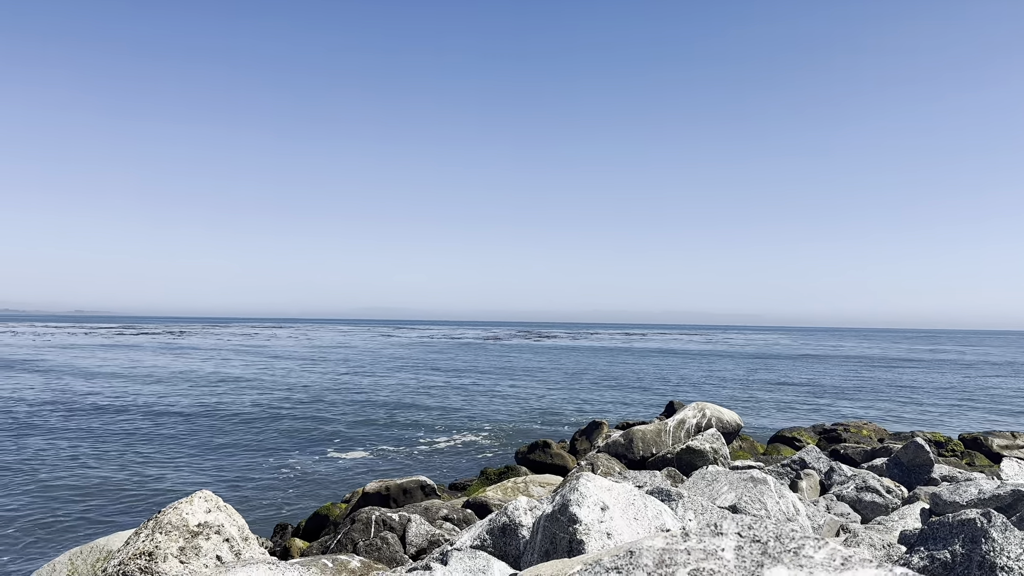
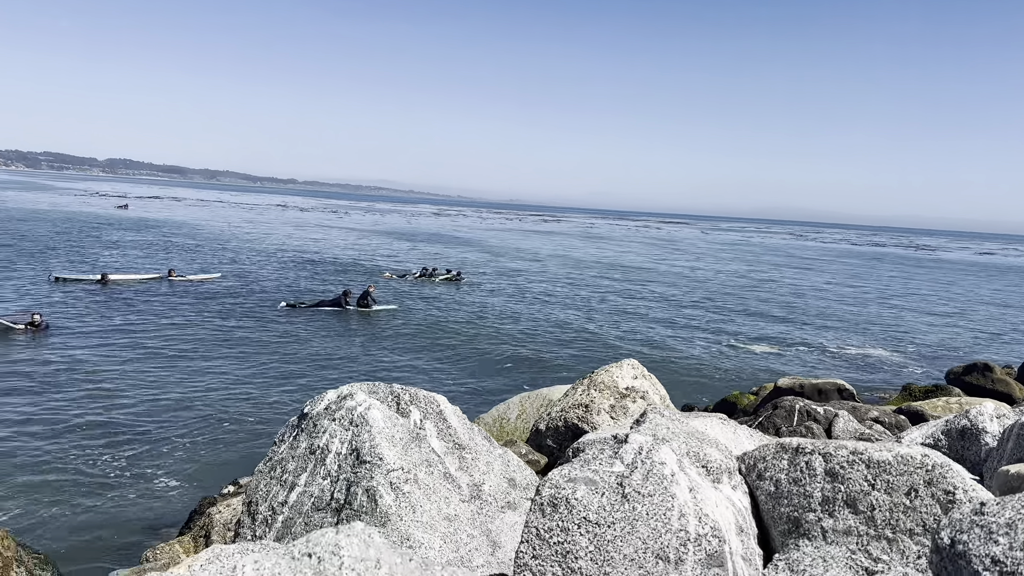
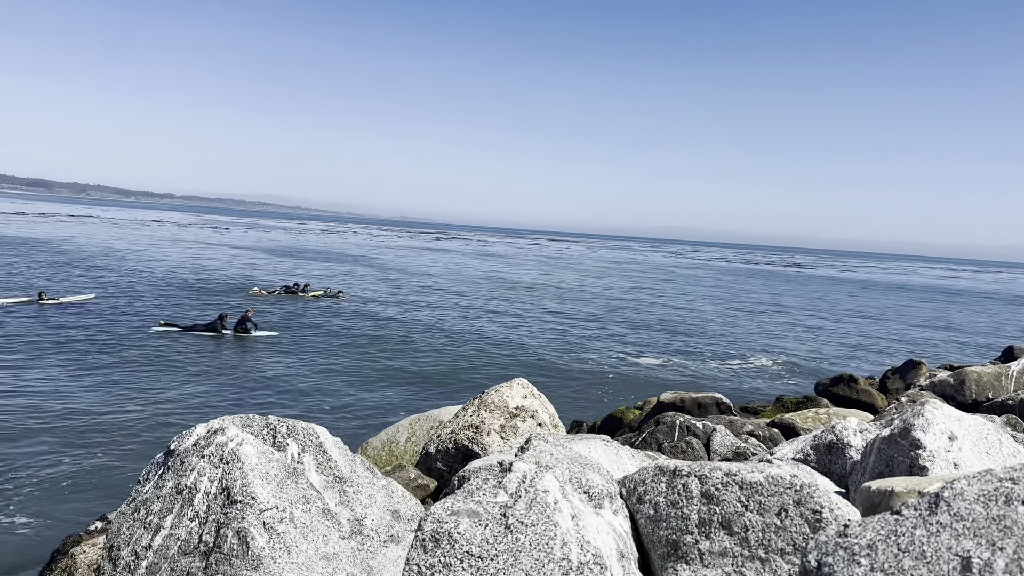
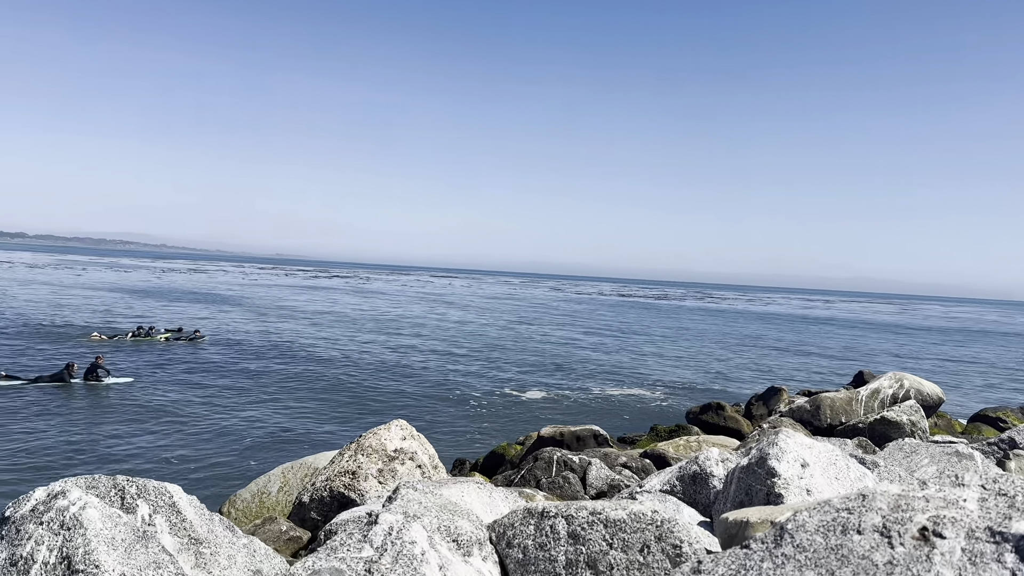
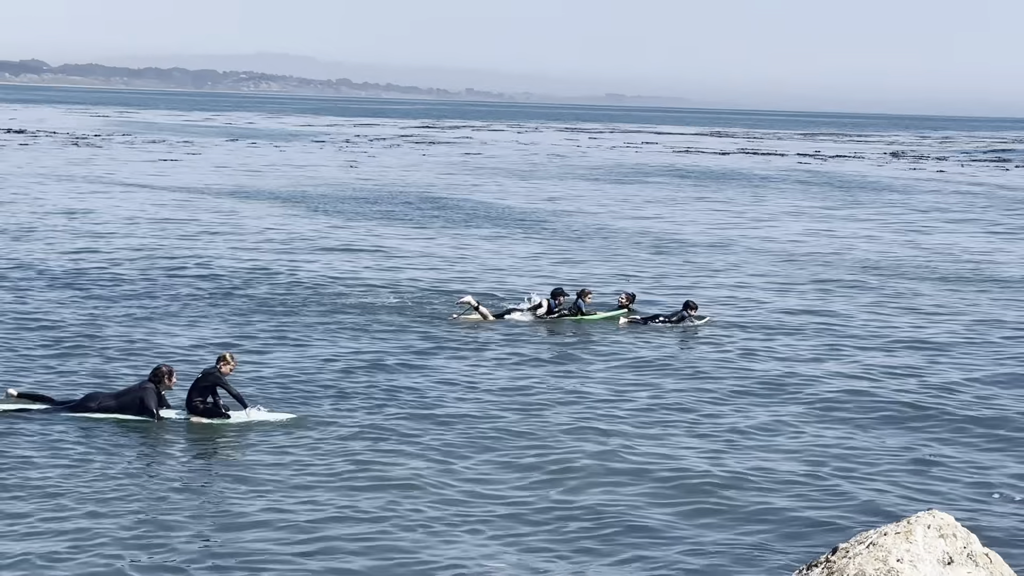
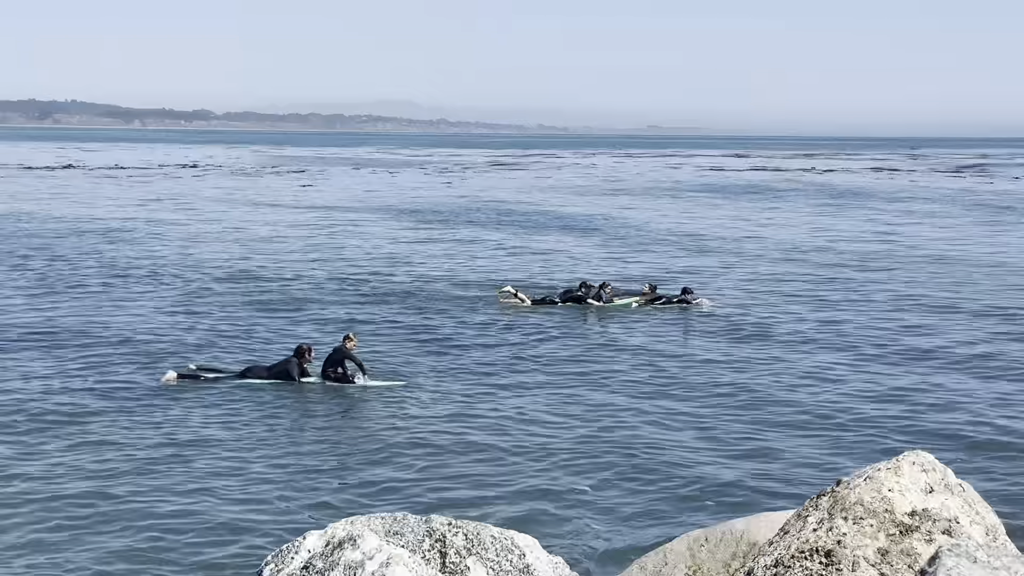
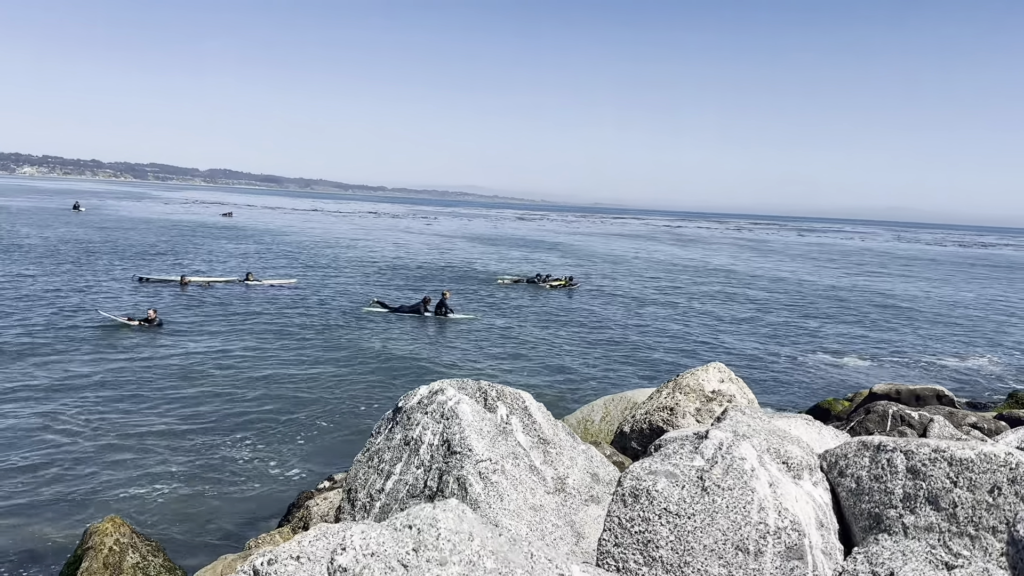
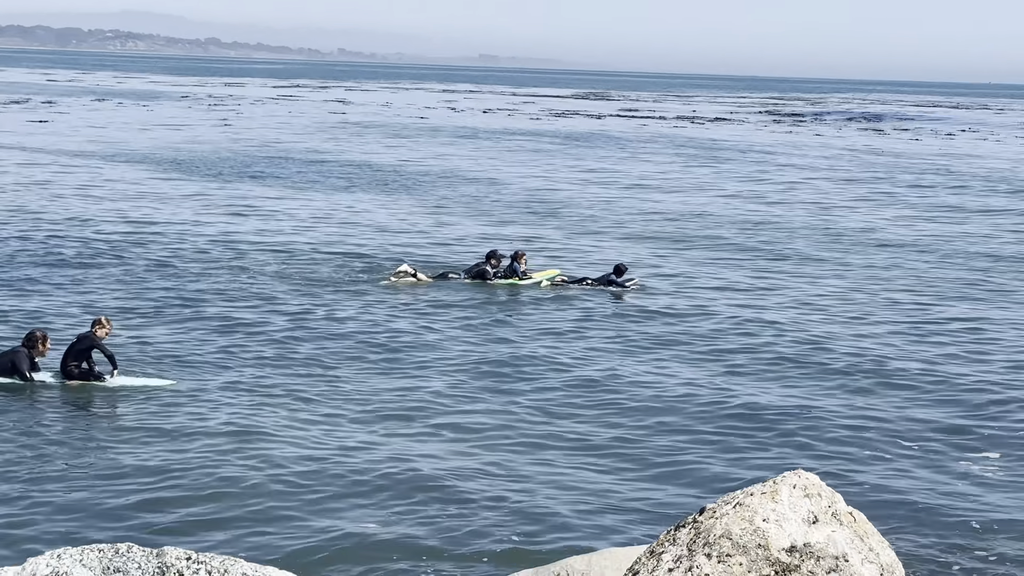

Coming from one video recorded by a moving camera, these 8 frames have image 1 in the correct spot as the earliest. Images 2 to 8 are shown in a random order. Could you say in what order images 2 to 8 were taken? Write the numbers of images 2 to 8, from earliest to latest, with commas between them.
4, 3, 2, 7, 6, 5, 8
